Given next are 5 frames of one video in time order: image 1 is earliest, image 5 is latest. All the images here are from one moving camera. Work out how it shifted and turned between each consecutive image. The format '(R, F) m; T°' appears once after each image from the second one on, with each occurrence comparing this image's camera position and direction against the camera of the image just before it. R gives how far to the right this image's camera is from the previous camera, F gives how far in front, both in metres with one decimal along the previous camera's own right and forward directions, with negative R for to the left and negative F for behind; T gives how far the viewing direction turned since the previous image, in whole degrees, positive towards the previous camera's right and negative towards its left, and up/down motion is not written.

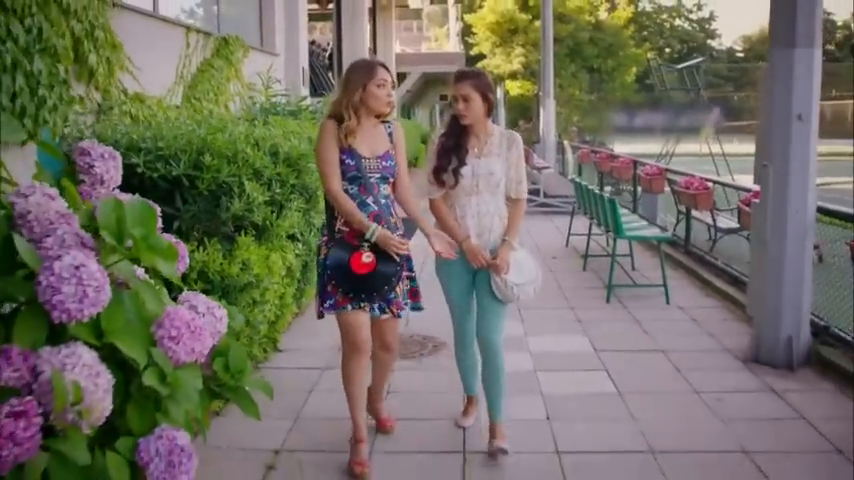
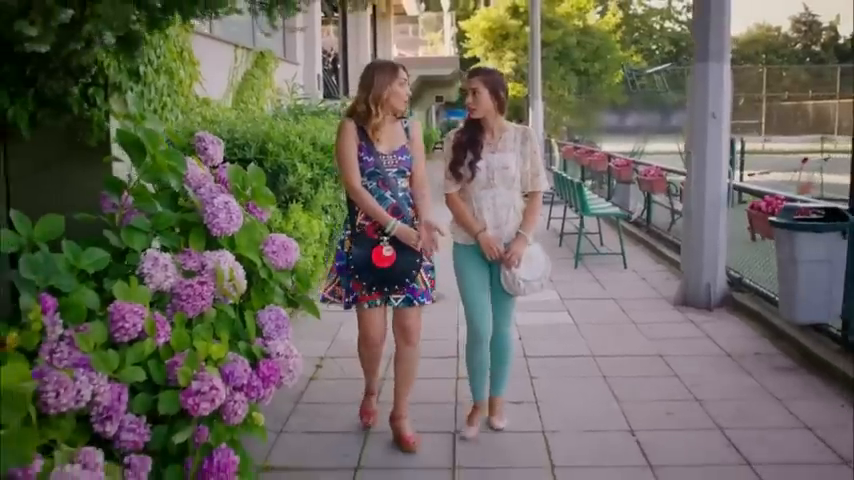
(0.0, -1.5) m; 0°
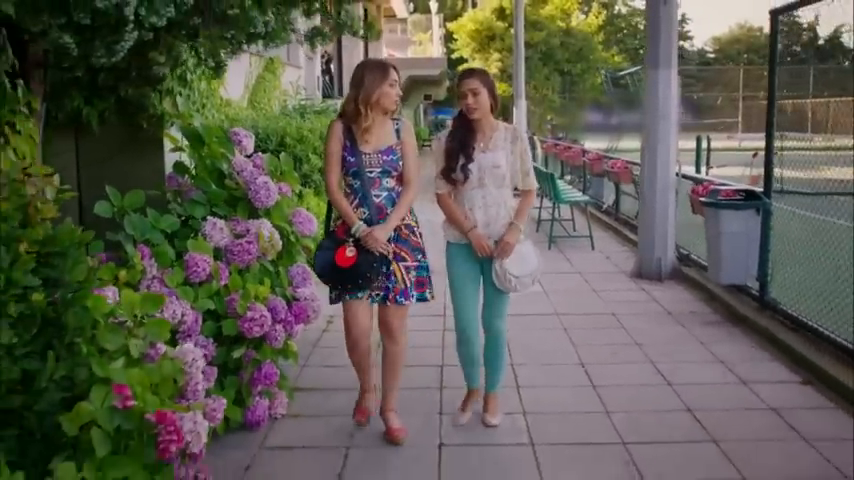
(0.0, -1.1) m; +1°
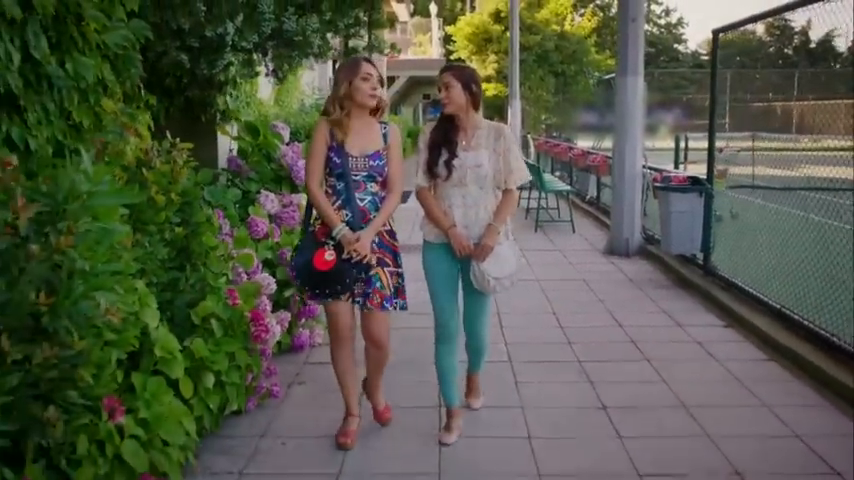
(0.0, -1.3) m; 0°
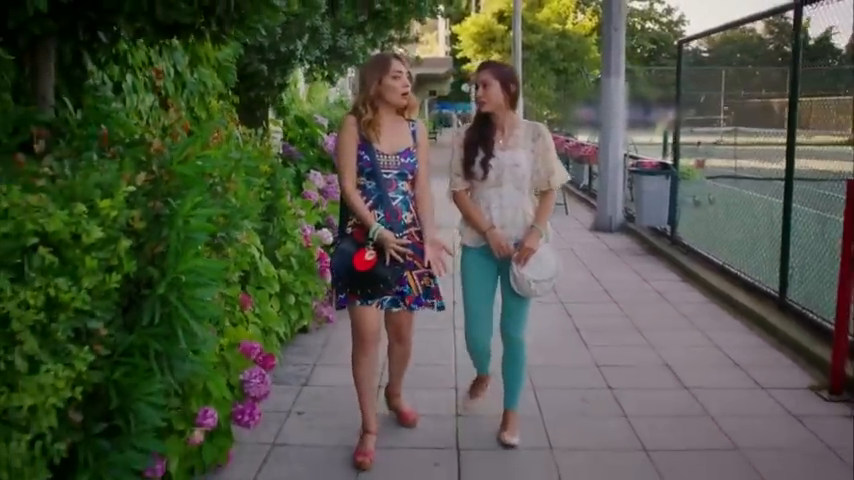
(-0.1, -1.5) m; 0°
